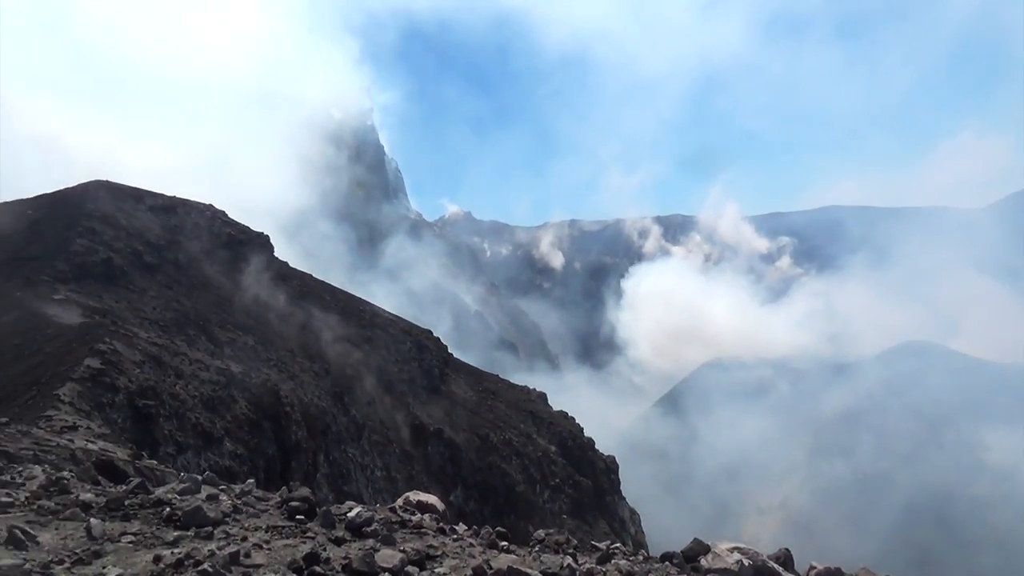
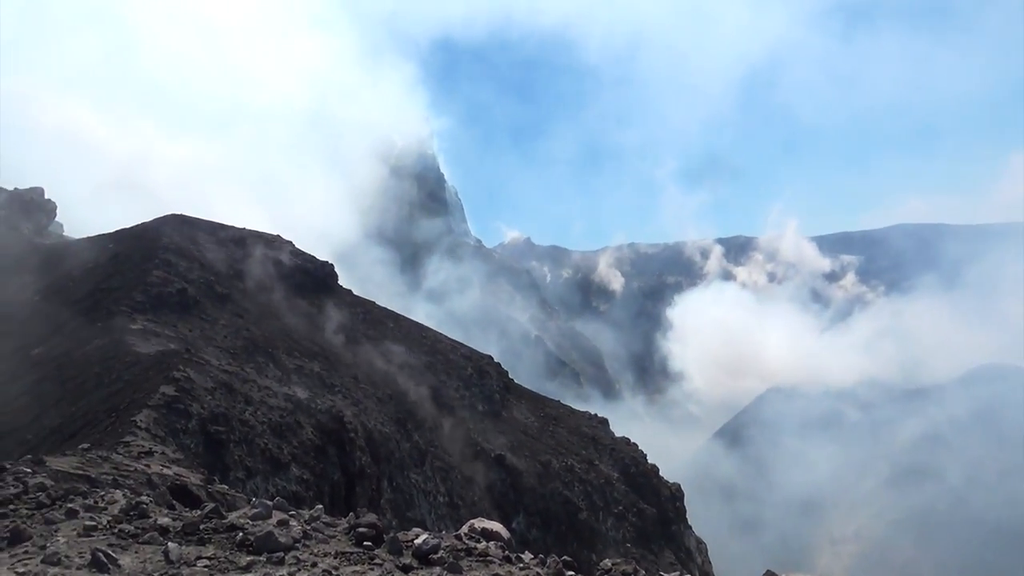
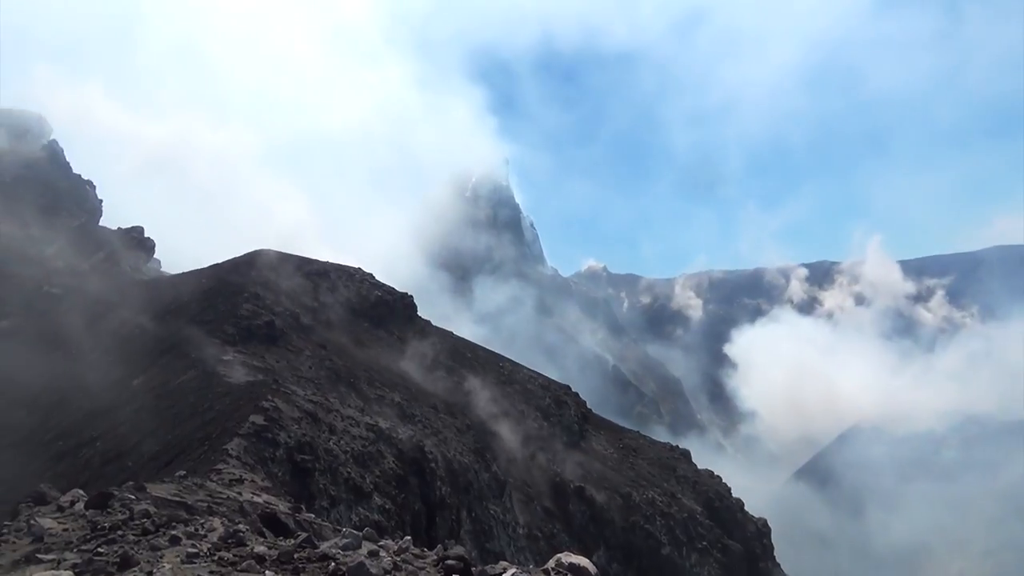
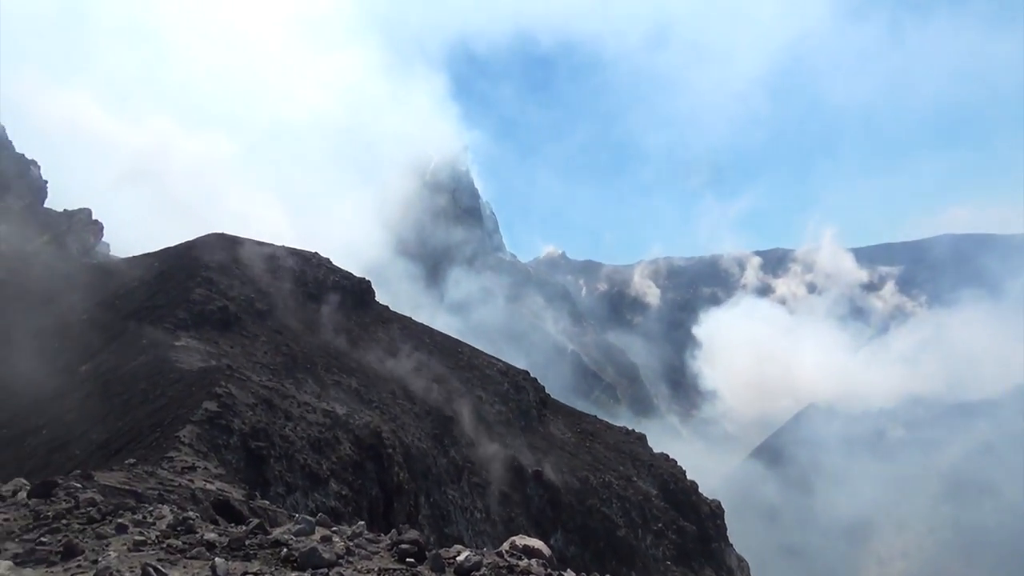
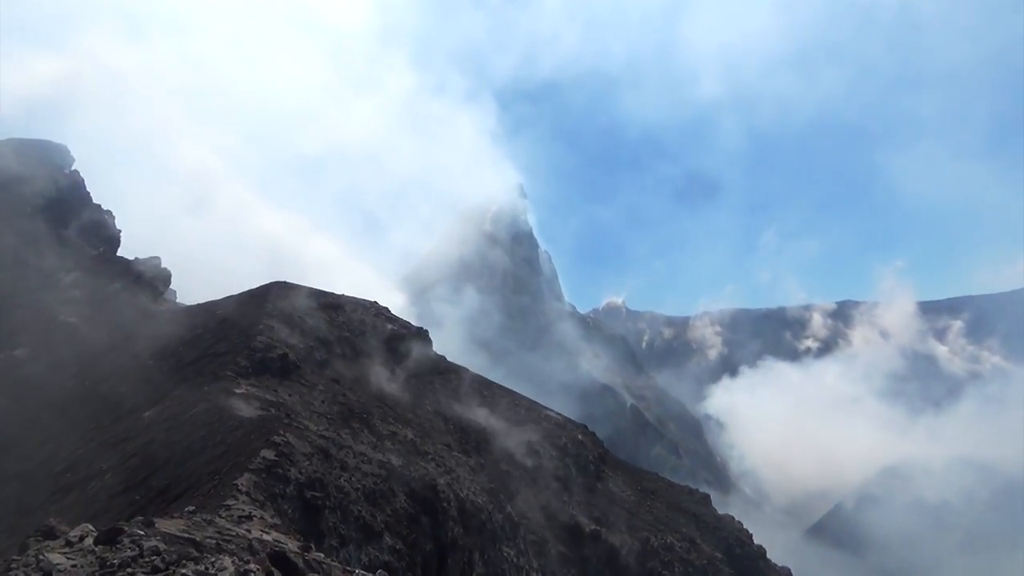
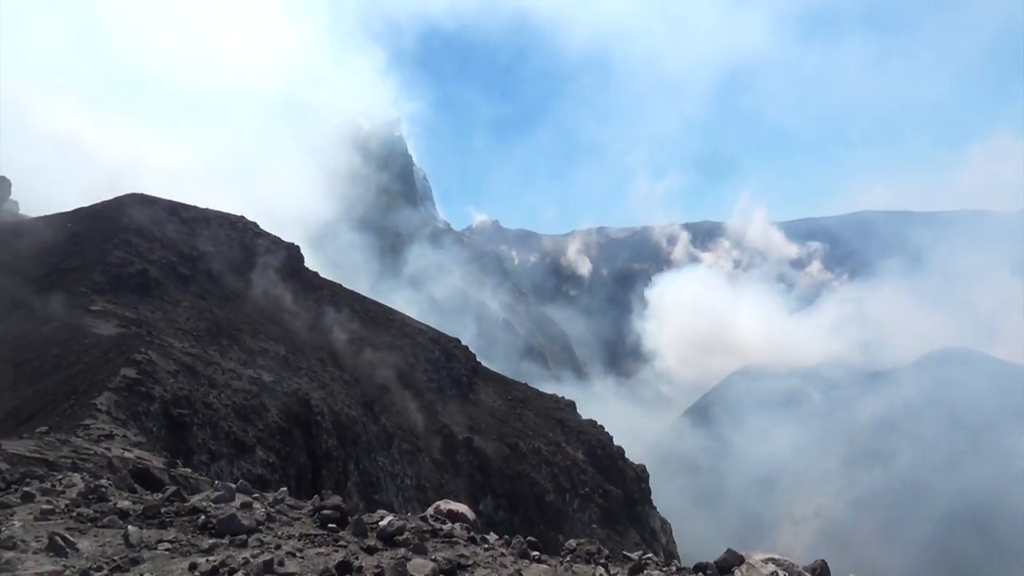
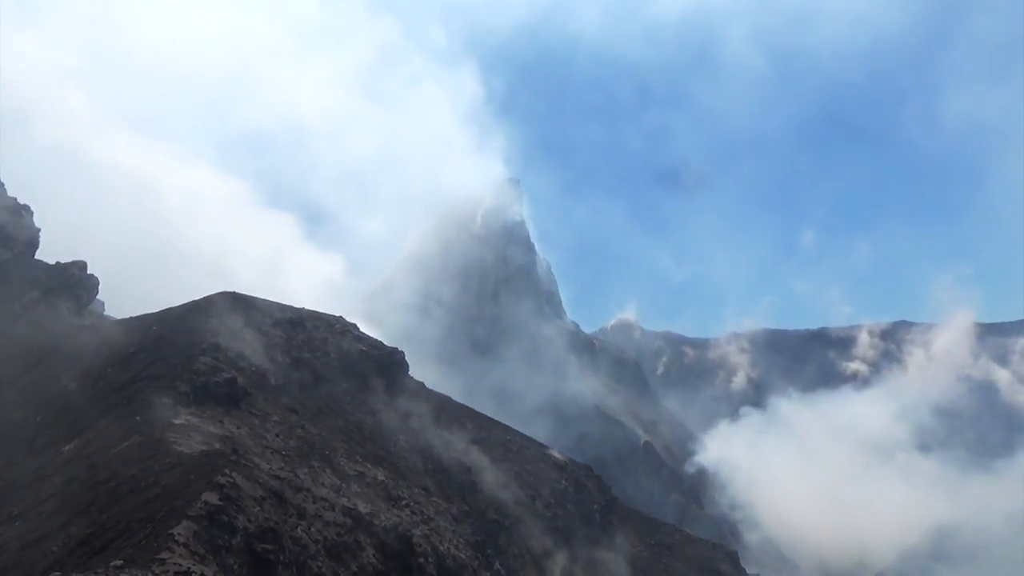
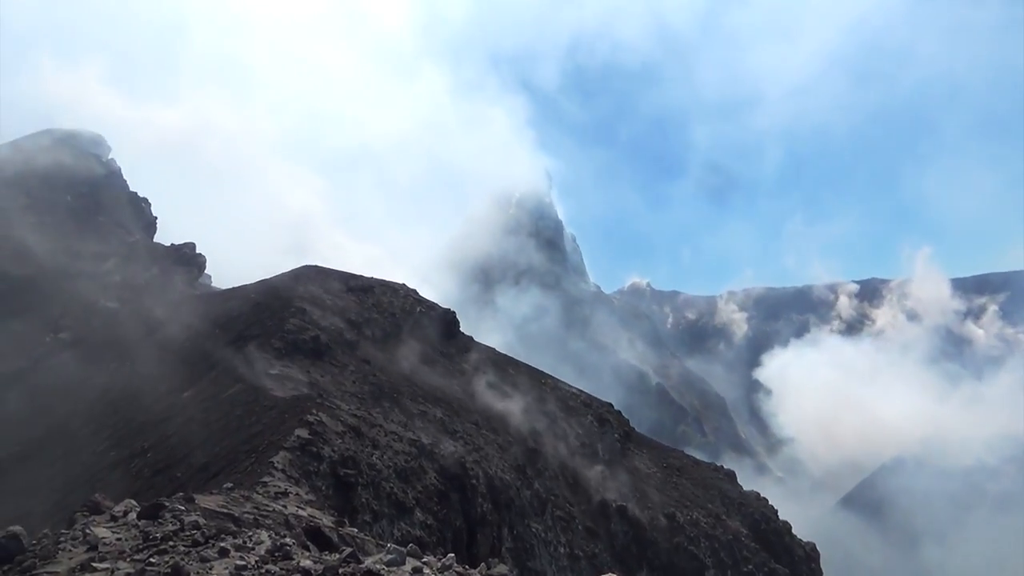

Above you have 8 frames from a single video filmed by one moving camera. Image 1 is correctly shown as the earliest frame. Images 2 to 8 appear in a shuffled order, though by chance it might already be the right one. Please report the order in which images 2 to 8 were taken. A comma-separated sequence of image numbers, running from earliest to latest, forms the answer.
6, 2, 4, 3, 8, 5, 7
